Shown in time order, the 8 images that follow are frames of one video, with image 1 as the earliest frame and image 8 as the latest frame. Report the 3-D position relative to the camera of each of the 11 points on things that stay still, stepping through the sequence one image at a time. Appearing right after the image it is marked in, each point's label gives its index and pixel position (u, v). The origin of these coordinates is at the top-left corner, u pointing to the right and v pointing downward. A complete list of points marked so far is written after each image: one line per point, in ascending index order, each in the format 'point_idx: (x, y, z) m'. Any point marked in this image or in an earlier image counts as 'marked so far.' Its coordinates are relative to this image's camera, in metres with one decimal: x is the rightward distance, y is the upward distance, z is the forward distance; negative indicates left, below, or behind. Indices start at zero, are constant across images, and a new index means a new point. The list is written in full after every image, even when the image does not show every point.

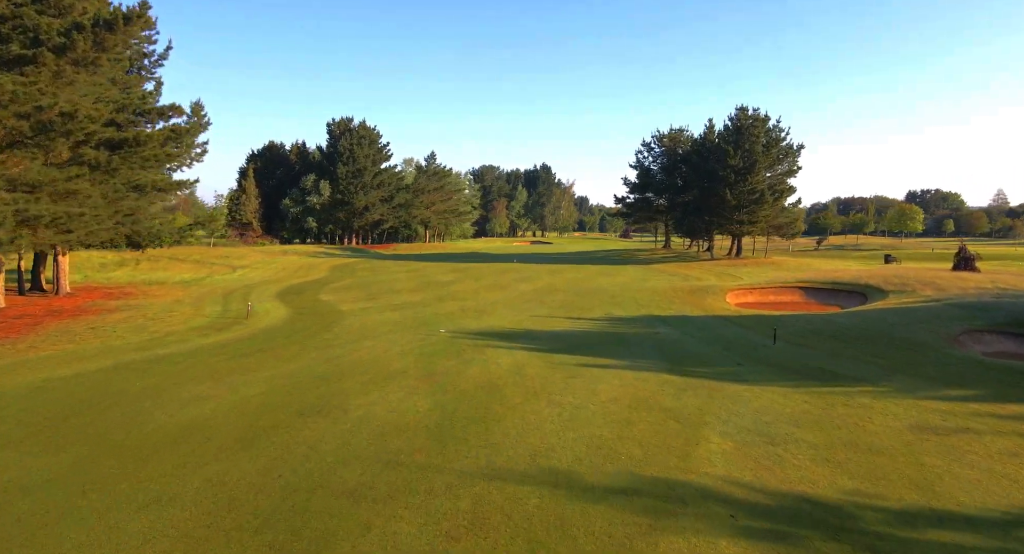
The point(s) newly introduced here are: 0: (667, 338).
0: (+4.0, -1.6, +17.6) m
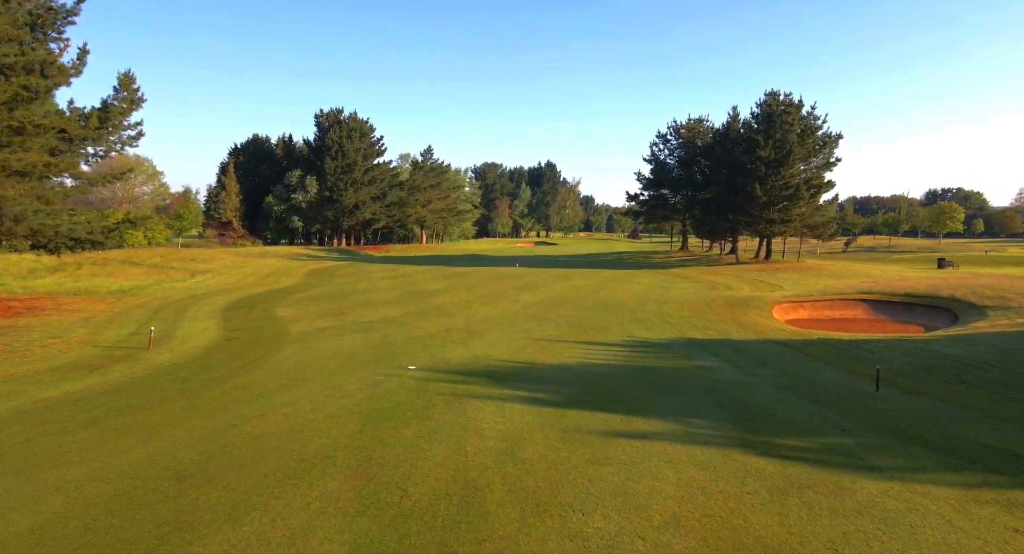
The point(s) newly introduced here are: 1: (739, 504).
0: (+3.9, -1.9, +12.9) m
1: (+2.3, -2.3, +6.9) m
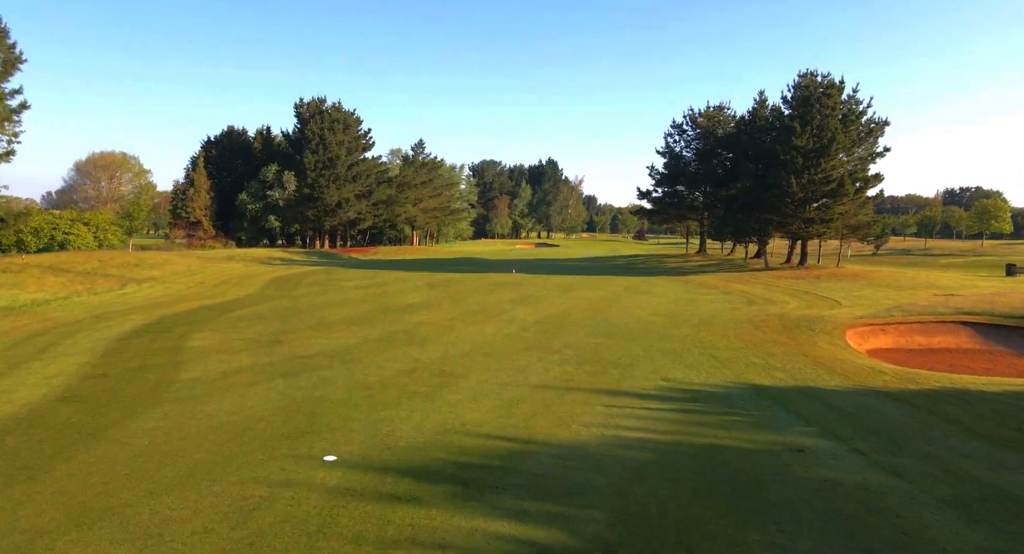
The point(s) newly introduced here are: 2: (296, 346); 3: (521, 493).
0: (+3.7, -2.3, +7.8) m
1: (+2.1, -2.7, +1.7) m
2: (-5.0, -1.6, +15.7) m
3: (+0.1, -2.3, +7.1) m
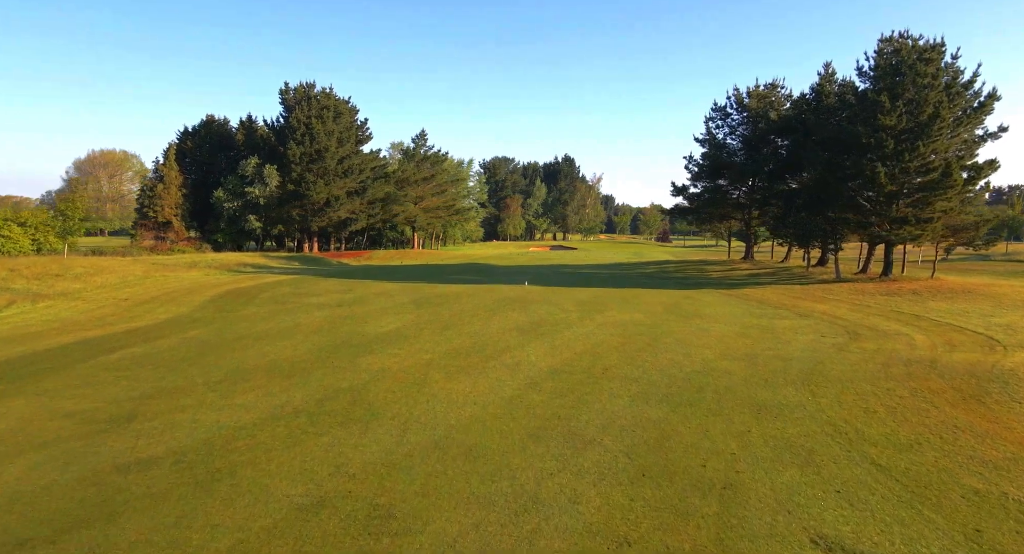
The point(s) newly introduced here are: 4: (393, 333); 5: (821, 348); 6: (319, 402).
0: (+3.5, -2.8, +1.1) m
1: (+1.8, -3.2, -4.9) m
2: (-5.0, -2.1, +9.3) m
3: (-0.1, -2.8, +0.5) m
4: (-3.1, -1.4, +17.8) m
5: (+7.0, -1.6, +15.2) m
6: (-3.1, -2.0, +11.0) m
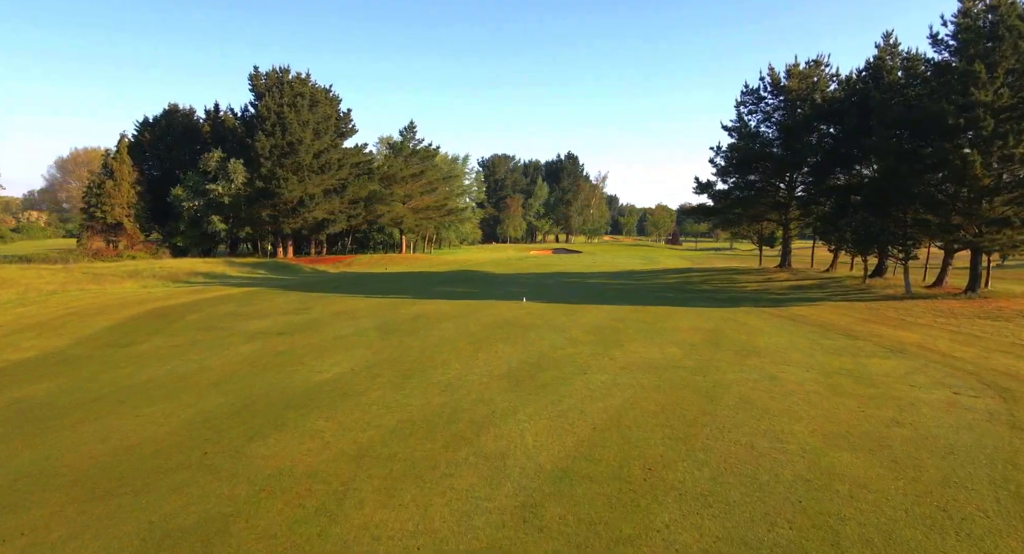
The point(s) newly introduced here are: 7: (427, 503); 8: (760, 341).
0: (+3.3, -3.3, -4.3) m
1: (+1.5, -3.6, -10.3) m
2: (-5.2, -2.6, +3.9) m
3: (-0.3, -3.2, -4.9) m
4: (-3.3, -1.9, +12.4) m
5: (+6.7, -2.1, +9.7) m
6: (-3.3, -2.5, +5.6) m
7: (-0.9, -2.4, +7.3) m
8: (+6.3, -1.5, +17.1) m
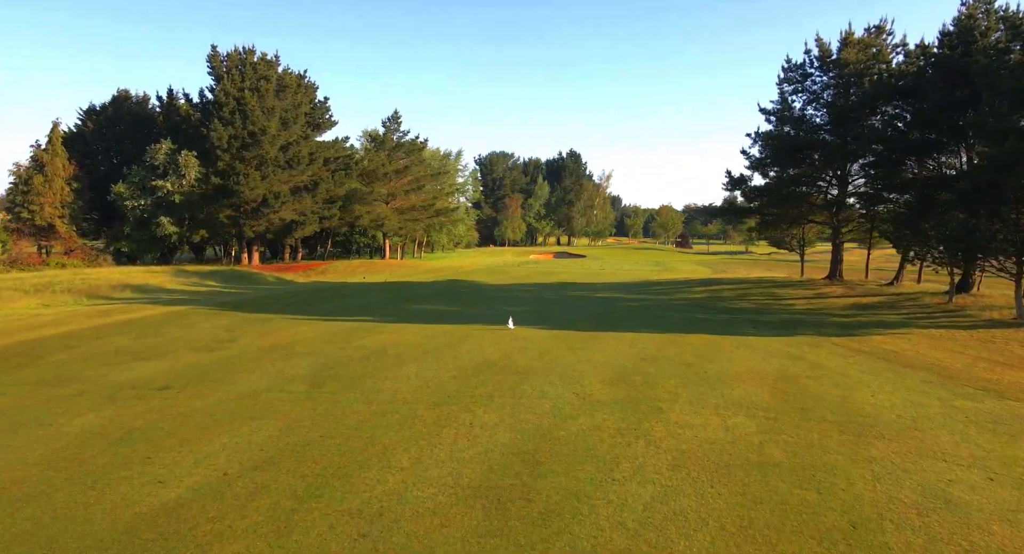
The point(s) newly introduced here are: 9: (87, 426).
0: (+3.0, -3.7, -9.8) m
1: (+1.3, -4.1, -15.8) m
2: (-5.5, -3.1, -1.7) m
3: (-0.6, -3.7, -10.4) m
4: (-3.6, -2.5, +6.9) m
5: (+6.5, -2.6, +4.2) m
6: (-3.6, -3.0, +0.1) m
7: (-1.2, -2.9, +1.8) m
8: (+6.0, -2.1, +11.5) m
9: (-6.2, -2.2, +9.7) m
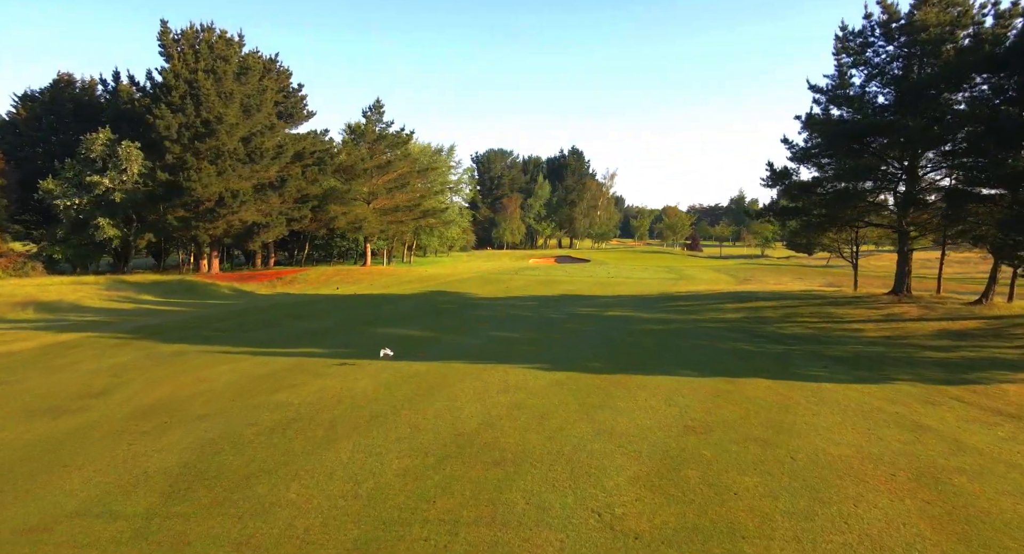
0: (+2.8, -4.2, -14.8) m
1: (+1.0, -4.5, -20.8) m
2: (-5.7, -3.5, -6.7) m
3: (-0.8, -4.2, -15.4) m
4: (-3.8, -2.9, +1.9) m
5: (+6.3, -3.0, -0.8) m
6: (-3.8, -3.5, -4.9) m
7: (-1.4, -3.4, -3.2) m
8: (+5.8, -2.5, +6.5) m
9: (-6.4, -2.7, +4.7) m
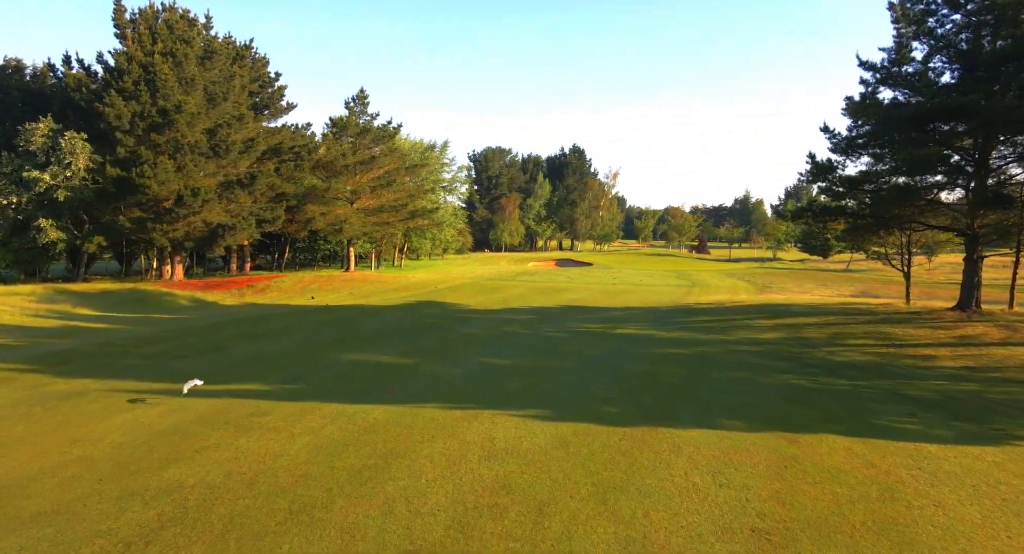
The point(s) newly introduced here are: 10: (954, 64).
0: (+2.6, -4.5, -18.4) m
1: (+0.8, -4.8, -24.4) m
2: (-5.9, -3.8, -10.2) m
3: (-1.0, -4.5, -19.0) m
4: (-4.0, -3.2, -1.7) m
5: (+6.1, -3.4, -4.4) m
6: (-4.0, -3.8, -8.5) m
7: (-1.6, -3.7, -6.8) m
8: (+5.6, -2.9, +3.0) m
9: (-6.6, -3.0, +1.2) m
10: (+11.7, +5.7, +17.9) m
